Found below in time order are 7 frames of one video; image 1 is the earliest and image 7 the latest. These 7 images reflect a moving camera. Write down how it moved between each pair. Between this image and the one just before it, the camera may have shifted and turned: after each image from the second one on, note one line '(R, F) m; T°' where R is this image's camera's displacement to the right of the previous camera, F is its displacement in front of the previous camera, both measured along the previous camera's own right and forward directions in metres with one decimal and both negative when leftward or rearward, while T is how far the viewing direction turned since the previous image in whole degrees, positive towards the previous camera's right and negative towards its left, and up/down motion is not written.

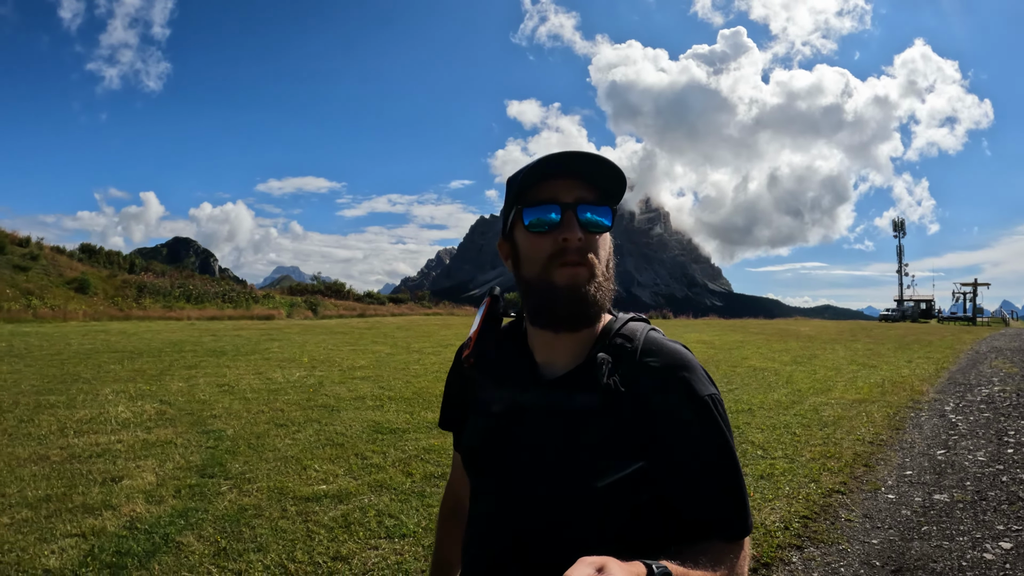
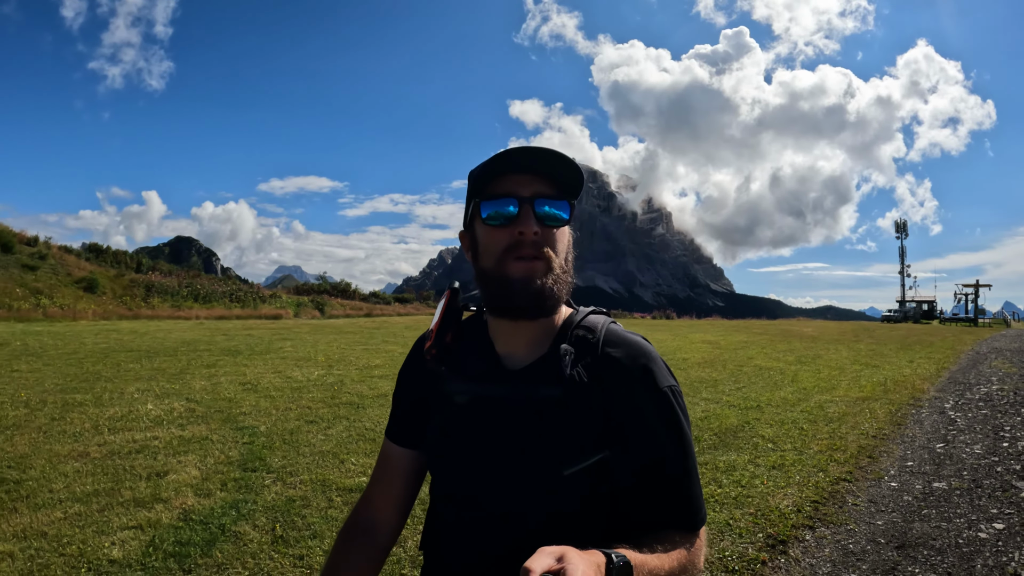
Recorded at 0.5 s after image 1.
(-0.3, -0.2) m; 0°
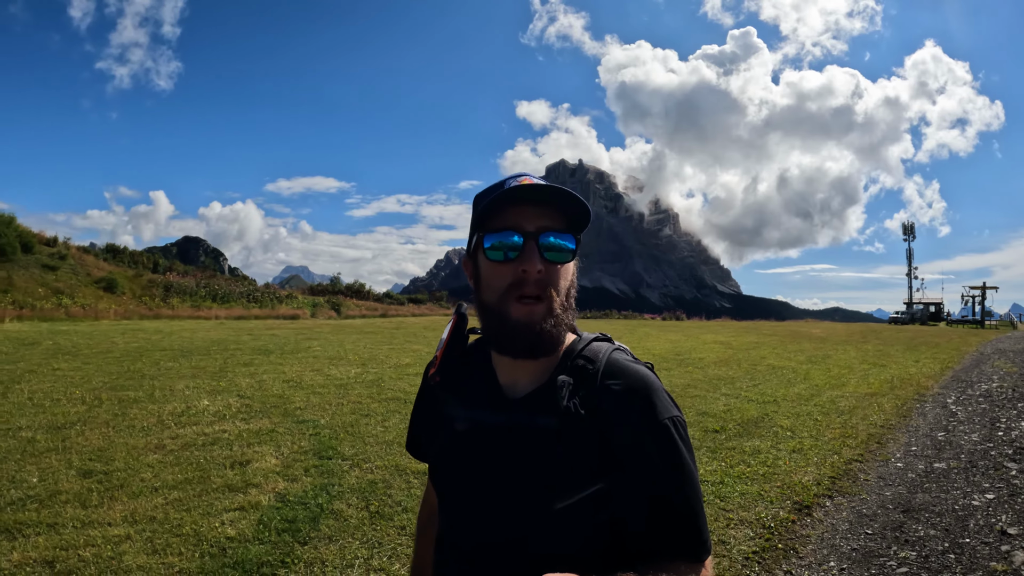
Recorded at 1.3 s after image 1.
(-0.7, -0.4) m; -1°
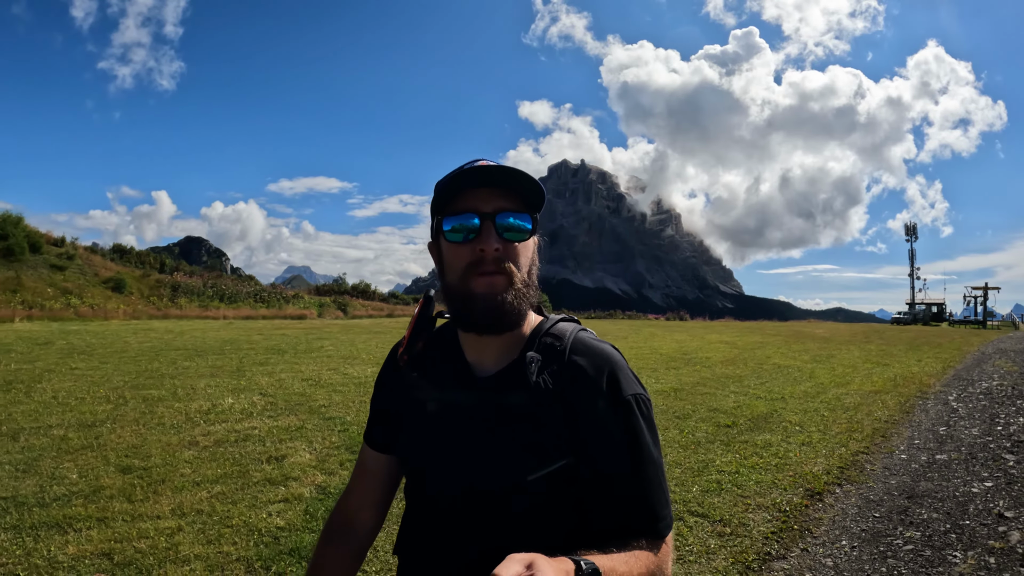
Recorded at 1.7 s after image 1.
(-0.3, -0.2) m; 0°
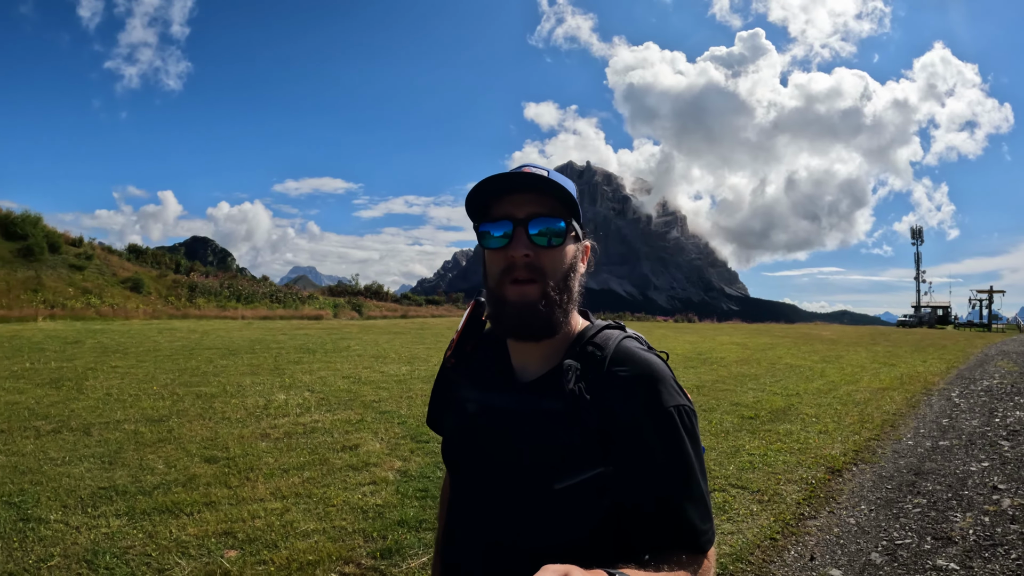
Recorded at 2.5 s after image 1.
(-0.7, -0.5) m; 0°
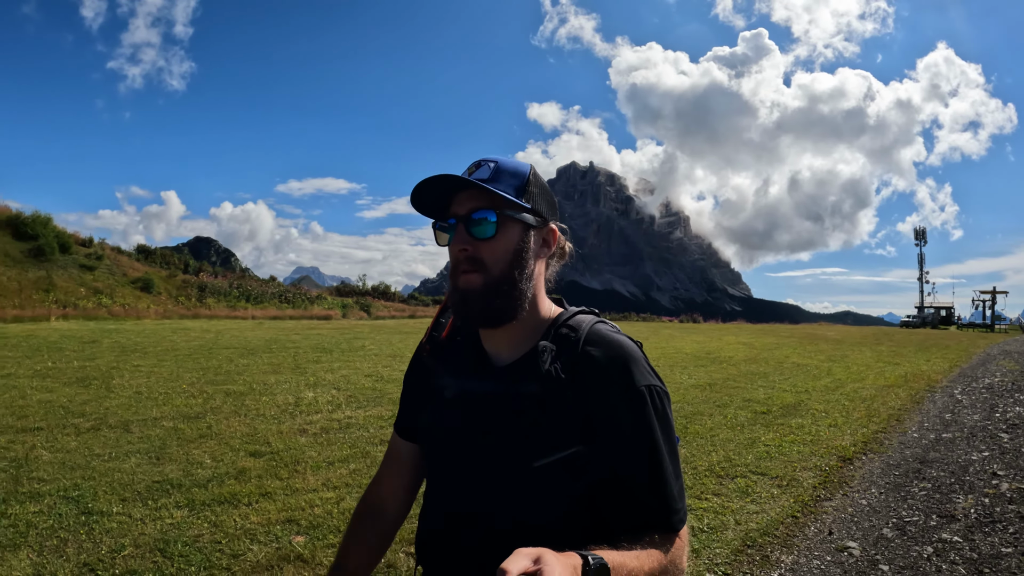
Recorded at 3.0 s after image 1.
(-0.4, -0.3) m; 0°
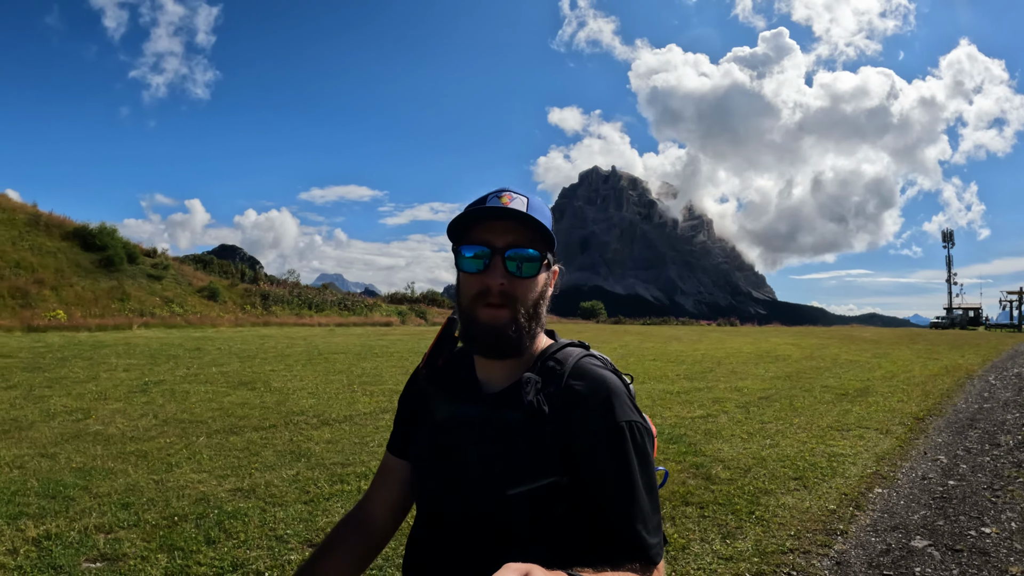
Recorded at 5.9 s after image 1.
(-2.9, -1.6) m; -2°
